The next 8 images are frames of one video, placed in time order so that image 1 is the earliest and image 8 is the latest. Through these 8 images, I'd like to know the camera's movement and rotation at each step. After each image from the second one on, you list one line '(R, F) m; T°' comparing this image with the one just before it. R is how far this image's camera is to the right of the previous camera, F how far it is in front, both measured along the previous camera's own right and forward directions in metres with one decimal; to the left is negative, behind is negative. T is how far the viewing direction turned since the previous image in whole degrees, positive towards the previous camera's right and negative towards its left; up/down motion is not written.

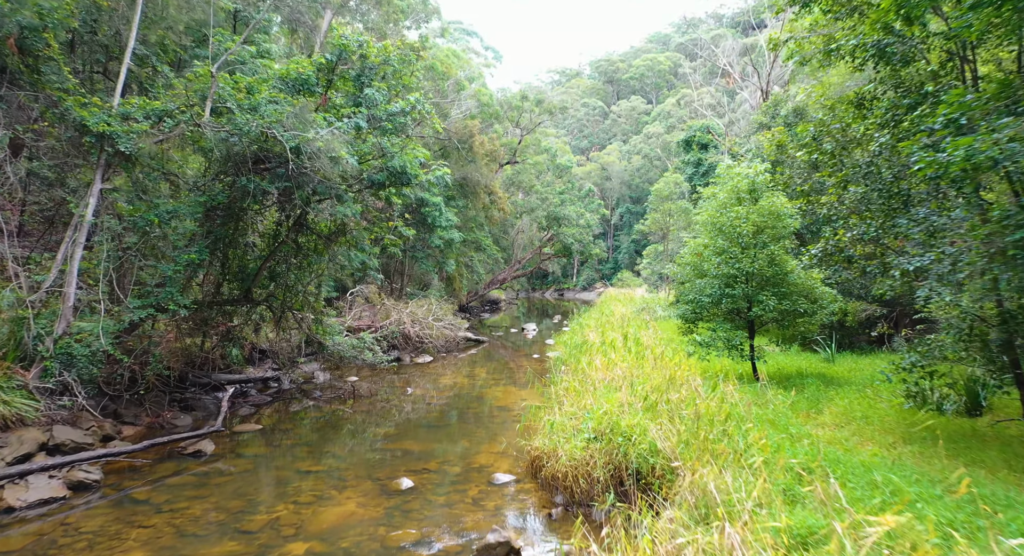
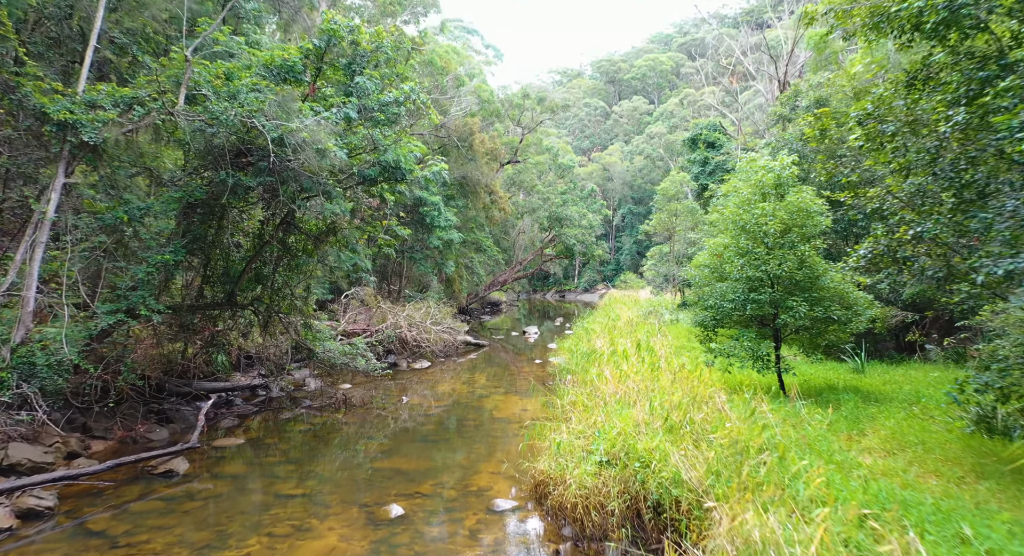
(0.0, +0.7) m; 0°
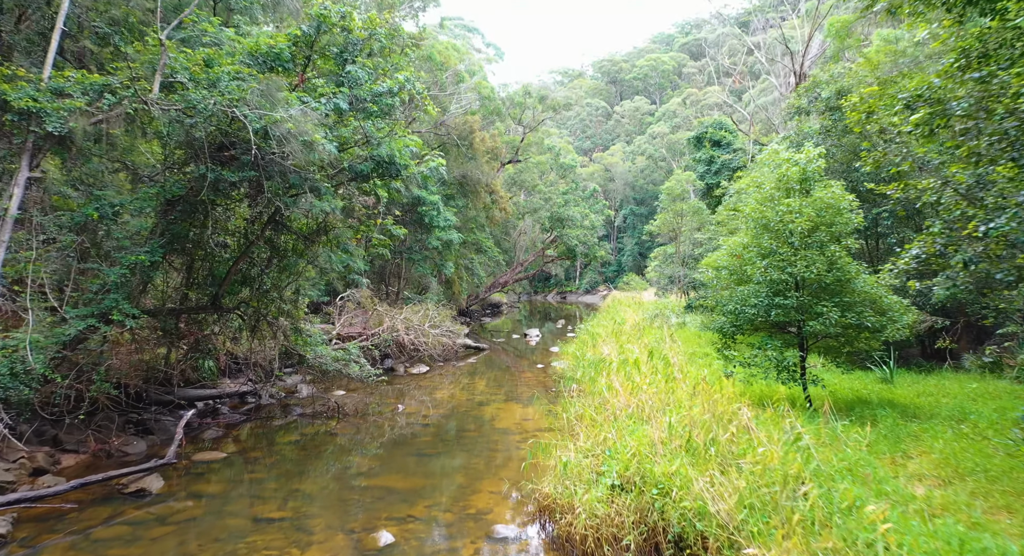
(0.0, +0.6) m; 0°
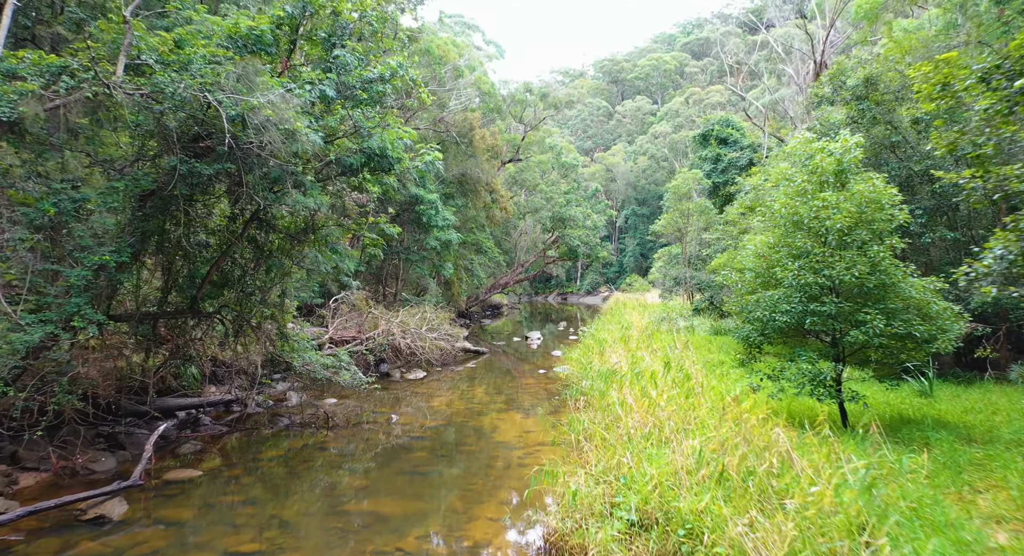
(0.0, +0.7) m; 0°
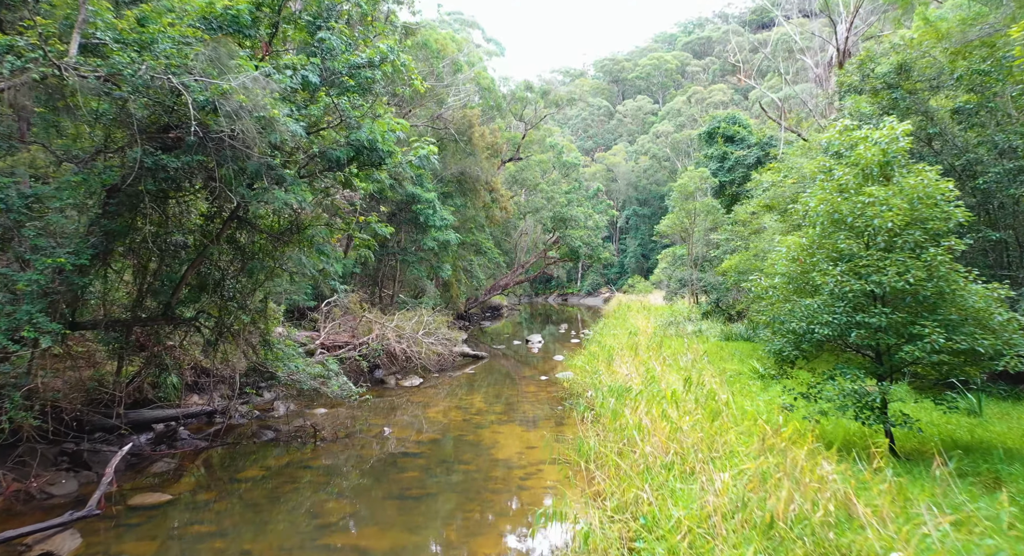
(0.0, +0.7) m; 0°
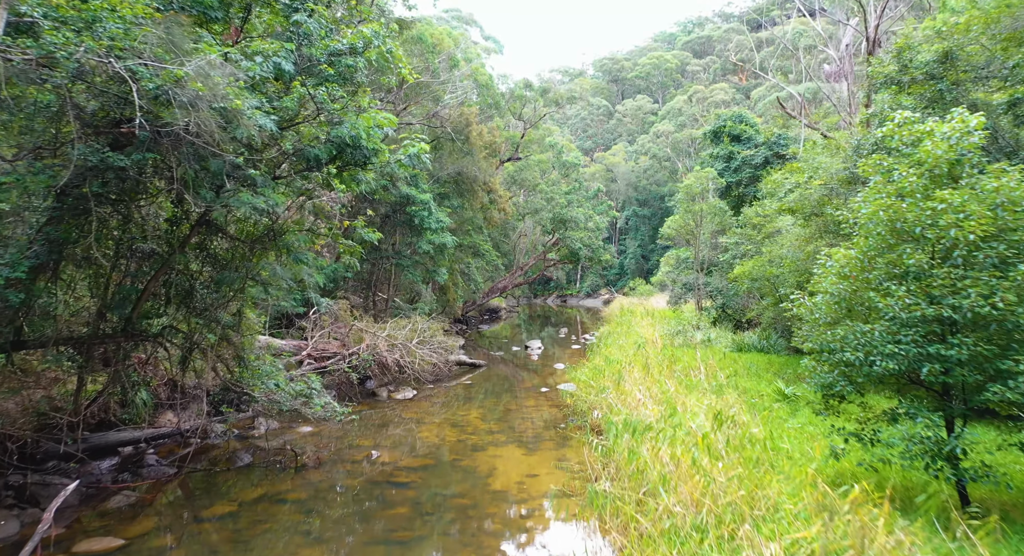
(0.0, +0.8) m; 0°
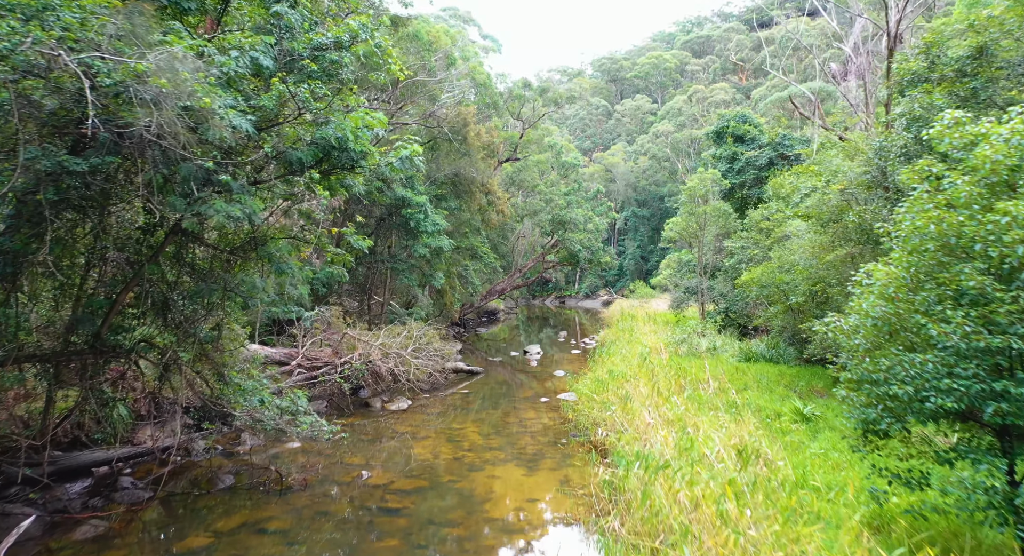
(0.0, +0.5) m; 0°
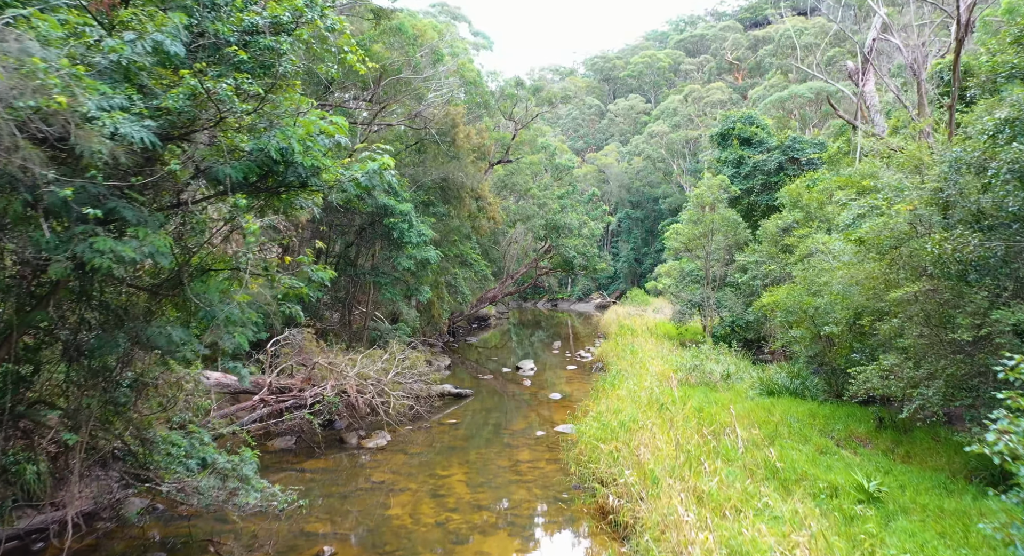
(0.0, +1.4) m; +1°
